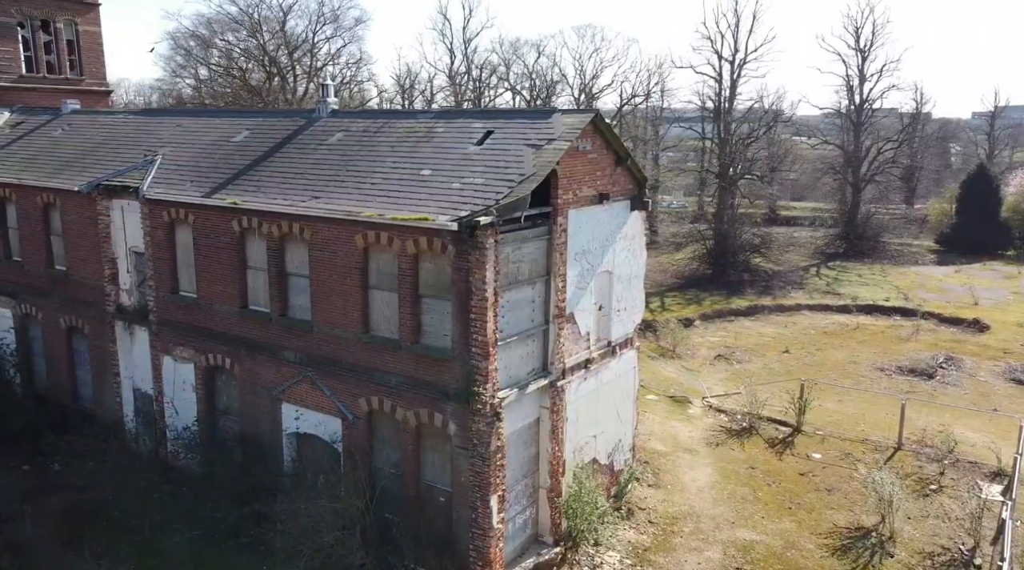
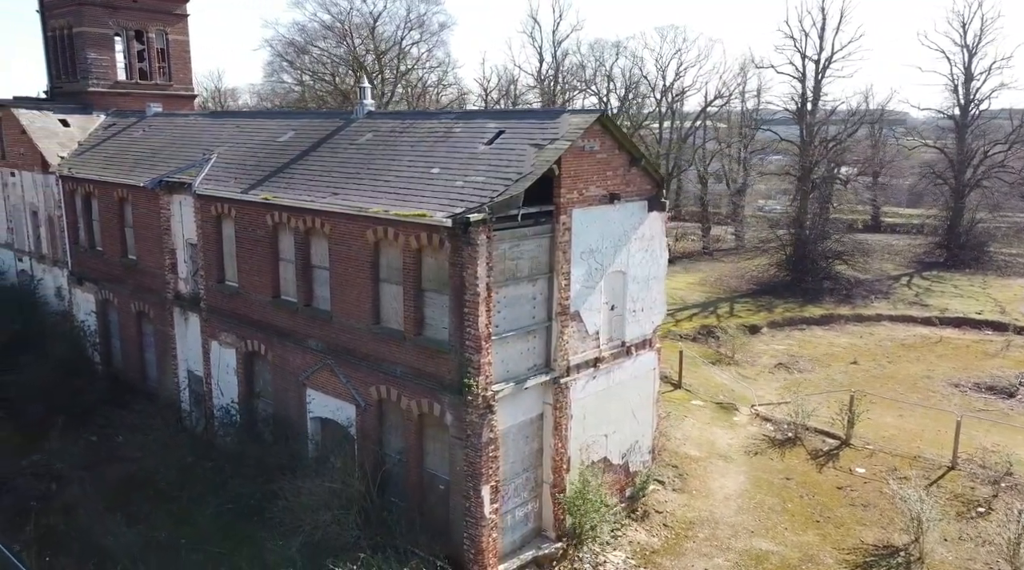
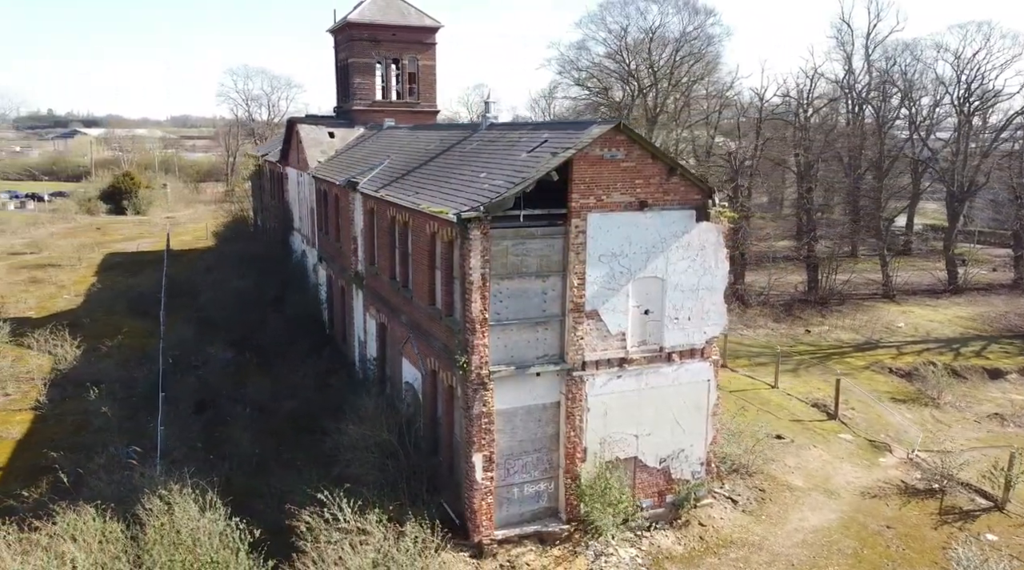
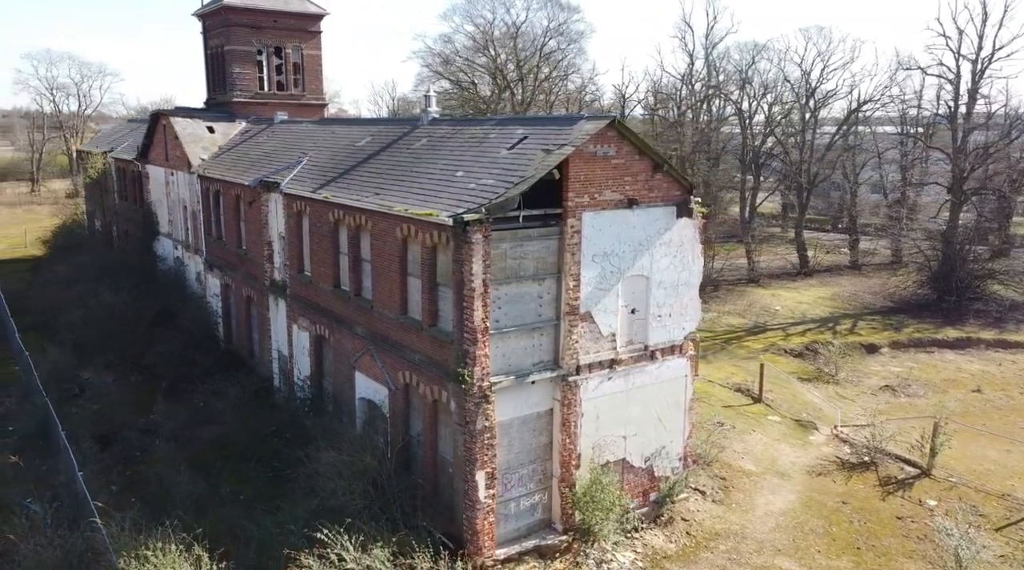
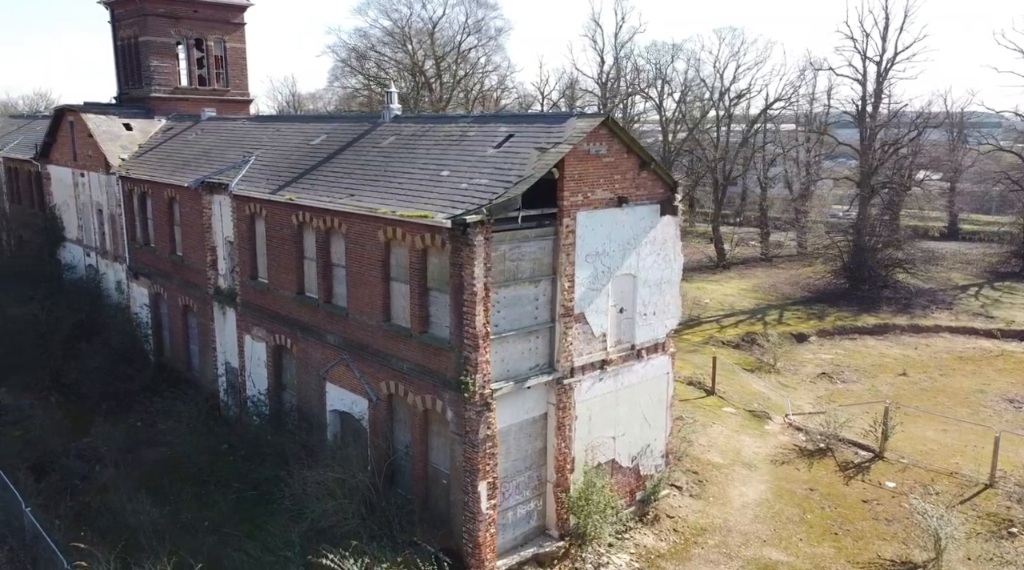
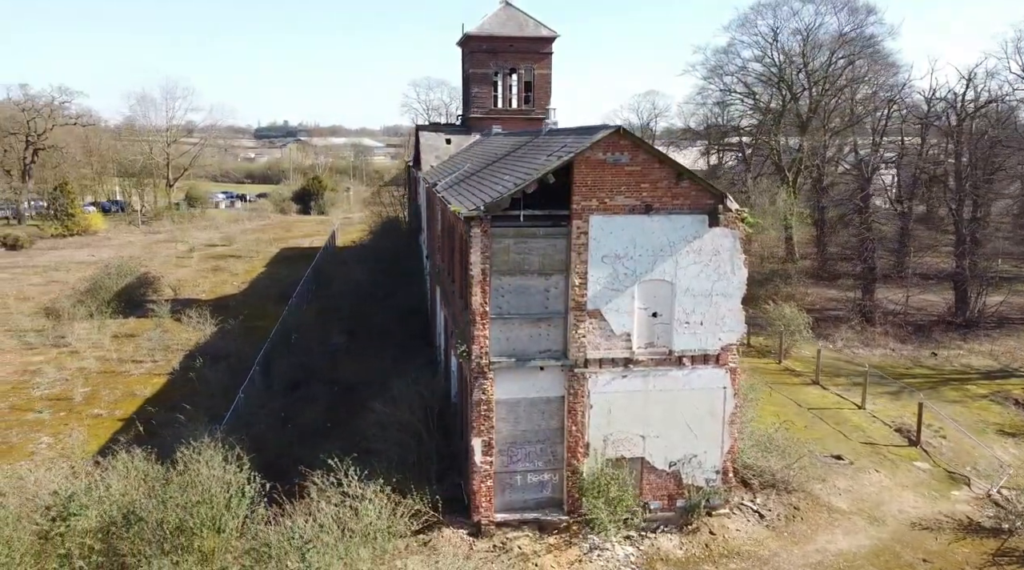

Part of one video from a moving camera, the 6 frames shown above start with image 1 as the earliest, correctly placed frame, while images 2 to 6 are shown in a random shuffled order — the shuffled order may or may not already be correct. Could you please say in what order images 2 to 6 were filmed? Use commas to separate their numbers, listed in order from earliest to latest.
2, 5, 4, 3, 6
